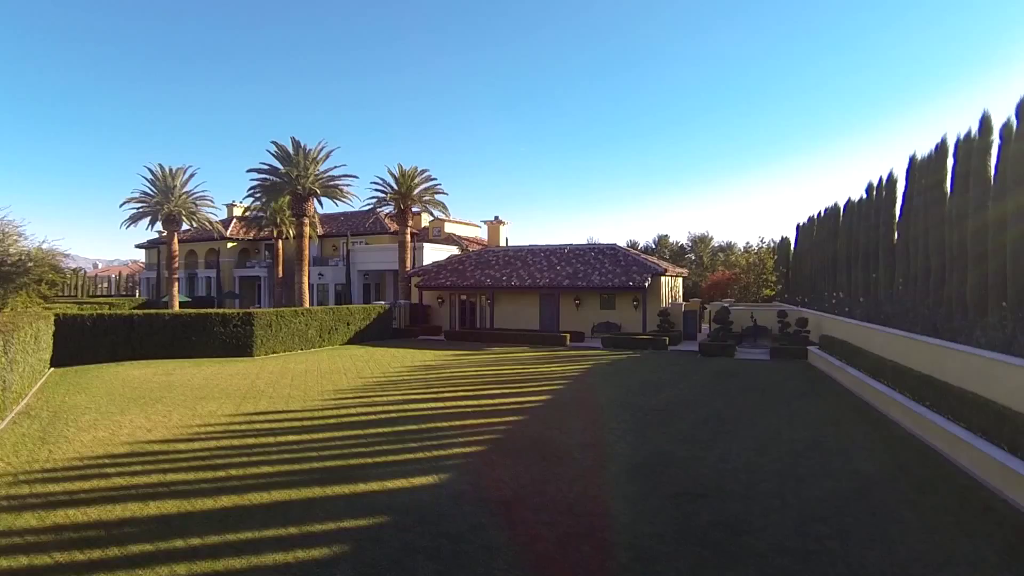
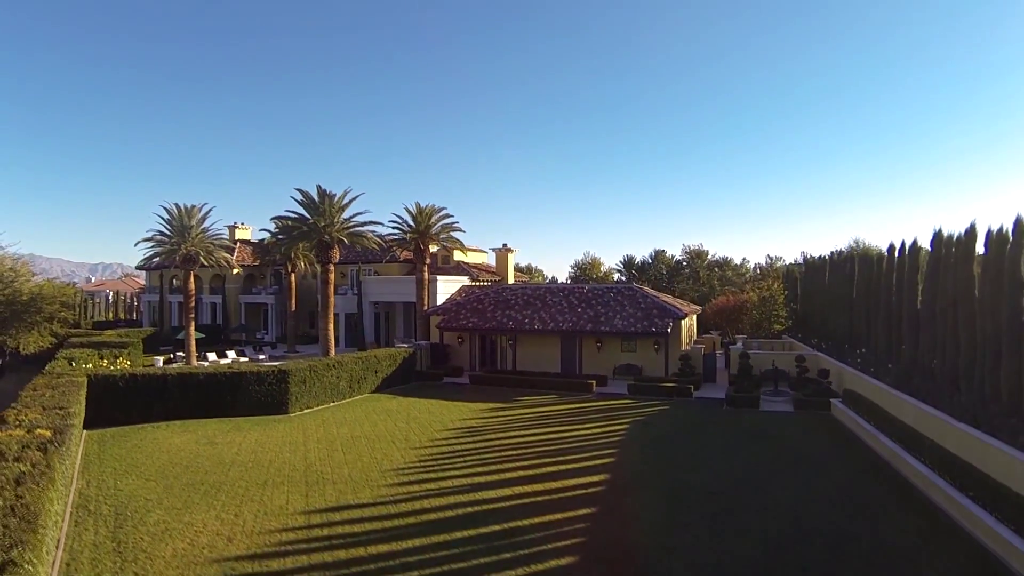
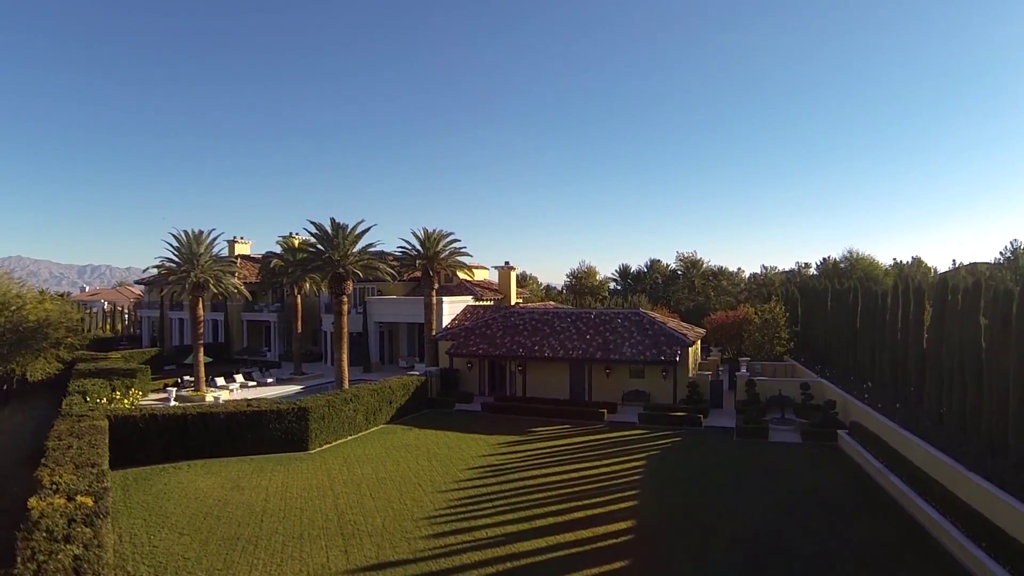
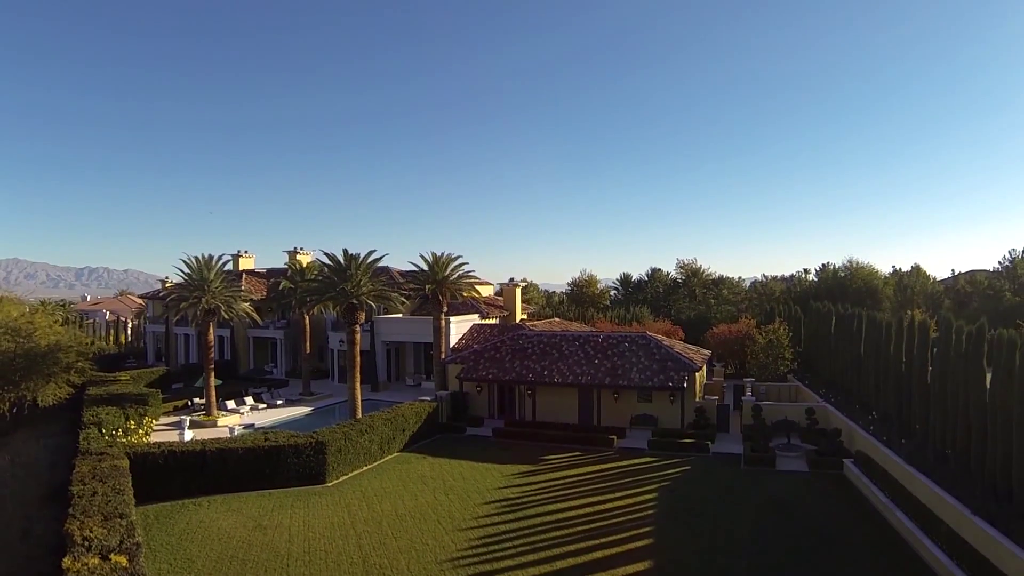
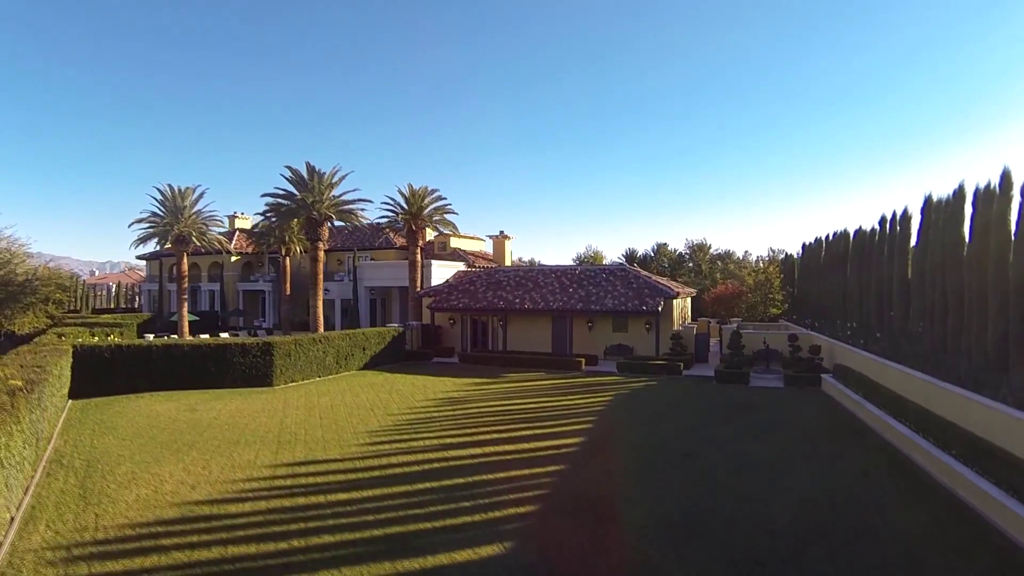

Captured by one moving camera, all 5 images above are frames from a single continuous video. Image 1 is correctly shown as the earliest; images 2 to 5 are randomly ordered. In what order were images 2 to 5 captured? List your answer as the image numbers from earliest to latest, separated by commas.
5, 2, 3, 4
